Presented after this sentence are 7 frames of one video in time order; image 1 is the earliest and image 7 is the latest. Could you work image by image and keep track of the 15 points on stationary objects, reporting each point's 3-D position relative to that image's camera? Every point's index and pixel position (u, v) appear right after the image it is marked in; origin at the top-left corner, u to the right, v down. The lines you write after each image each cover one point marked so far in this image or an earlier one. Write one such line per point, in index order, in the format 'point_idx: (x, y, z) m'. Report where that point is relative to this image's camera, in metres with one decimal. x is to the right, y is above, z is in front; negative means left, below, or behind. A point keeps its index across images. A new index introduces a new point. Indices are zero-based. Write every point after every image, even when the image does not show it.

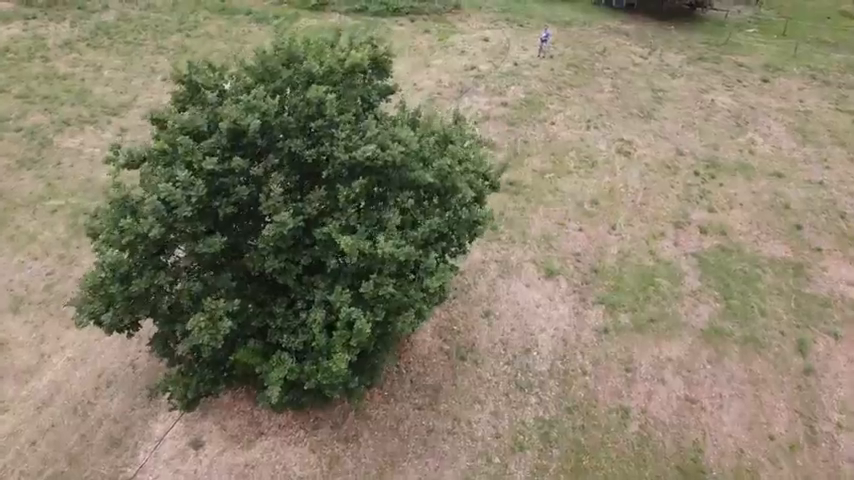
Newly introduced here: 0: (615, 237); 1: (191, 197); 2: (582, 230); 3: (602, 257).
0: (+4.6, +0.1, +18.2) m
1: (-3.2, +0.6, +10.2) m
2: (+3.8, +0.2, +18.3) m
3: (+4.1, -0.4, +17.6) m
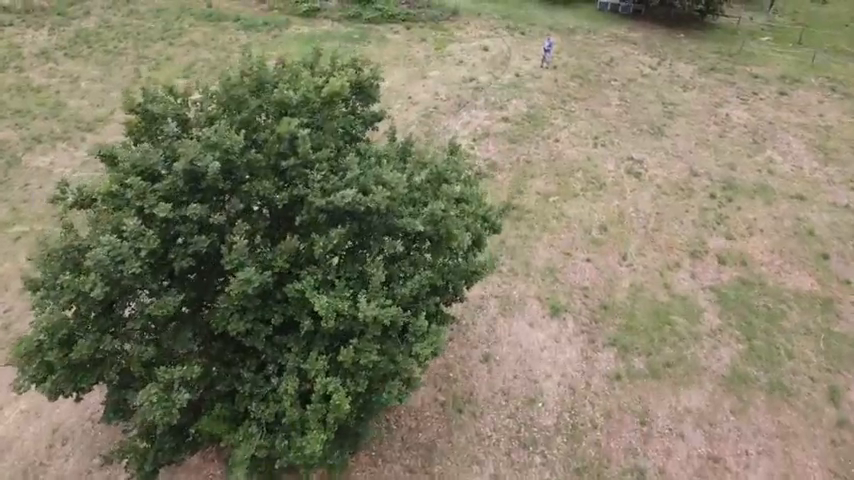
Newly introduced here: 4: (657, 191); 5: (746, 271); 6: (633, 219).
0: (+4.5, -0.6, +16.8) m
1: (-3.4, -0.1, +8.7) m
2: (+3.7, -0.5, +16.8) m
3: (+4.0, -1.1, +16.1) m
4: (+5.9, +1.2, +19.2) m
5: (+7.2, -0.7, +16.9) m
6: (+5.0, +0.5, +18.3) m
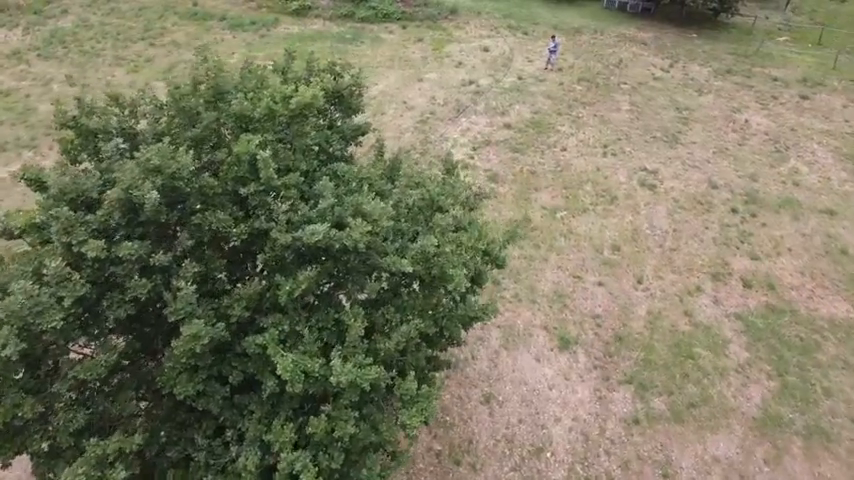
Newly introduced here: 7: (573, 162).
0: (+4.4, -1.1, +15.1) m
1: (-3.5, -0.5, +7.1) m
2: (+3.6, -0.9, +15.2) m
3: (+3.9, -1.5, +14.5) m
4: (+5.8, +0.8, +17.6) m
5: (+7.1, -1.2, +15.3) m
6: (+4.9, +0.1, +16.6) m
7: (+3.7, +2.0, +19.0) m
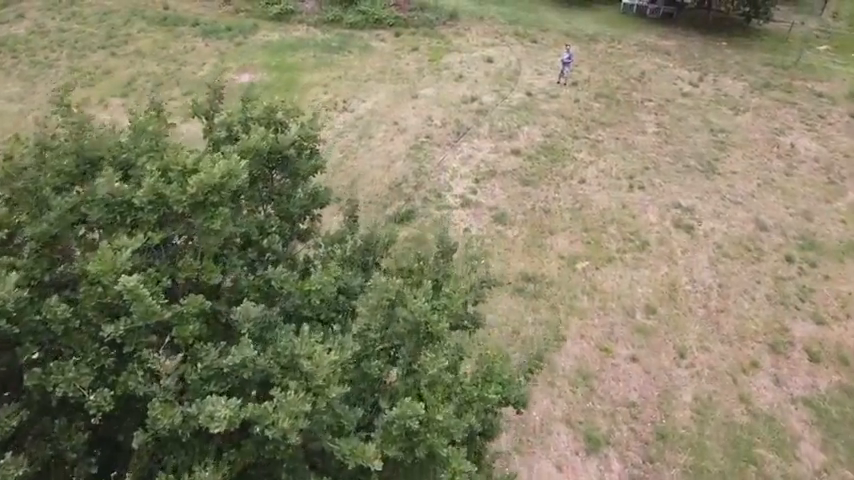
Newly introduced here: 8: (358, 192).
0: (+4.2, -2.1, +12.2) m
1: (-3.6, -1.6, +4.2) m
2: (+3.5, -2.0, +12.3) m
3: (+3.8, -2.6, +11.5) m
4: (+5.7, -0.3, +14.7) m
5: (+7.0, -2.2, +12.4) m
6: (+4.8, -1.0, +13.7) m
7: (+3.6, +0.9, +16.1) m
8: (-1.5, +1.0, +16.1) m
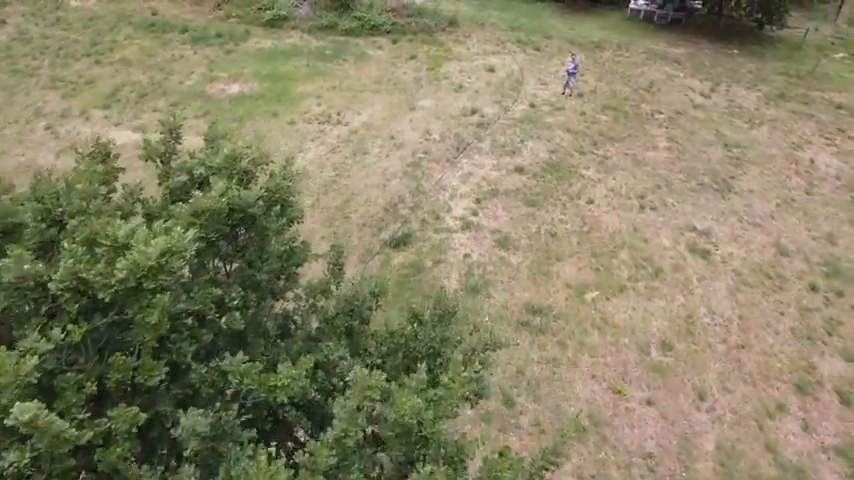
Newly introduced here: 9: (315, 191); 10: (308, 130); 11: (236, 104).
0: (+4.2, -2.6, +11.2) m
1: (-3.6, -2.1, +3.2) m
2: (+3.4, -2.5, +11.3) m
3: (+3.7, -3.1, +10.5) m
4: (+5.7, -0.8, +13.7) m
5: (+6.9, -2.7, +11.3) m
6: (+4.8, -1.5, +12.7) m
7: (+3.5, +0.4, +15.1) m
8: (-1.5, +0.5, +15.1) m
9: (-2.4, +1.0, +15.8) m
10: (-2.9, +2.7, +18.2) m
11: (-5.0, +3.6, +19.6) m
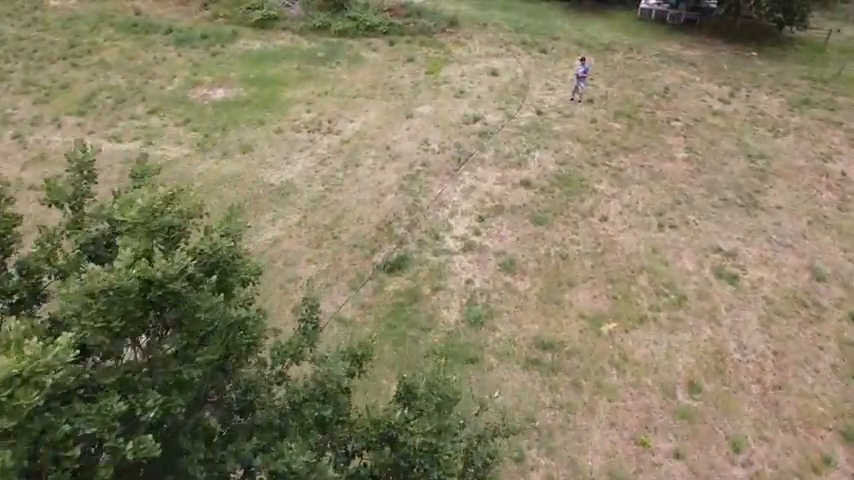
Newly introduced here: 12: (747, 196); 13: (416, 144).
0: (+4.2, -3.0, +9.8) m
1: (-3.7, -2.5, +1.8) m
2: (+3.4, -2.9, +9.9) m
3: (+3.7, -3.5, +9.1) m
4: (+5.6, -1.2, +12.3) m
5: (+6.9, -3.1, +10.0) m
6: (+4.7, -1.9, +11.3) m
7: (+3.5, 0.0, +13.7) m
8: (-1.6, +0.1, +13.7) m
9: (-2.4, +0.6, +14.4) m
10: (-2.9, +2.3, +16.8) m
11: (-5.0, +3.1, +18.2) m
12: (+6.4, +0.9, +15.0) m
13: (-0.3, +2.1, +16.4) m
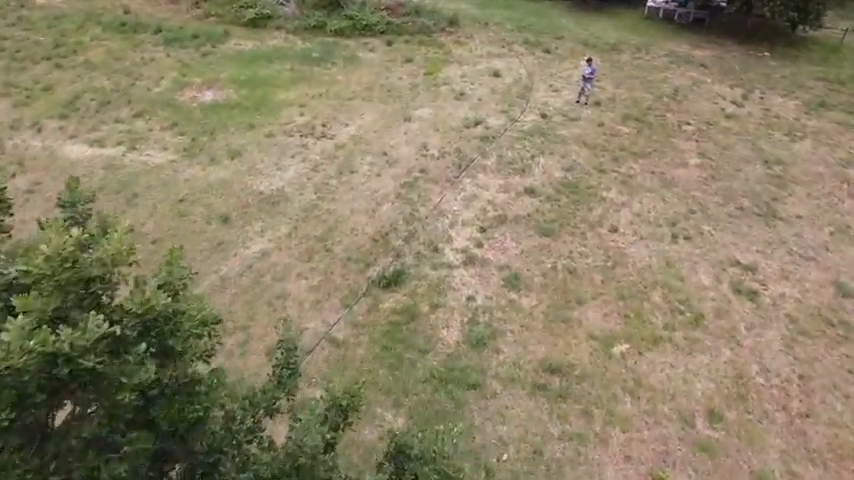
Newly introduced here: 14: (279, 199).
0: (+4.1, -3.3, +9.0) m
1: (-3.7, -2.7, +1.0) m
2: (+3.3, -3.1, +9.0) m
3: (+3.7, -3.7, +8.3) m
4: (+5.6, -1.4, +11.4) m
5: (+6.9, -3.3, +9.1) m
6: (+4.7, -2.1, +10.5) m
7: (+3.5, -0.2, +12.9) m
8: (-1.6, -0.1, +12.9) m
9: (-2.4, +0.4, +13.5) m
10: (-3.0, +2.1, +16.0) m
11: (-5.1, +2.9, +17.3) m
12: (+6.4, +0.7, +14.2) m
13: (-0.3, +1.9, +15.5) m
14: (-2.8, +0.8, +14.1) m
